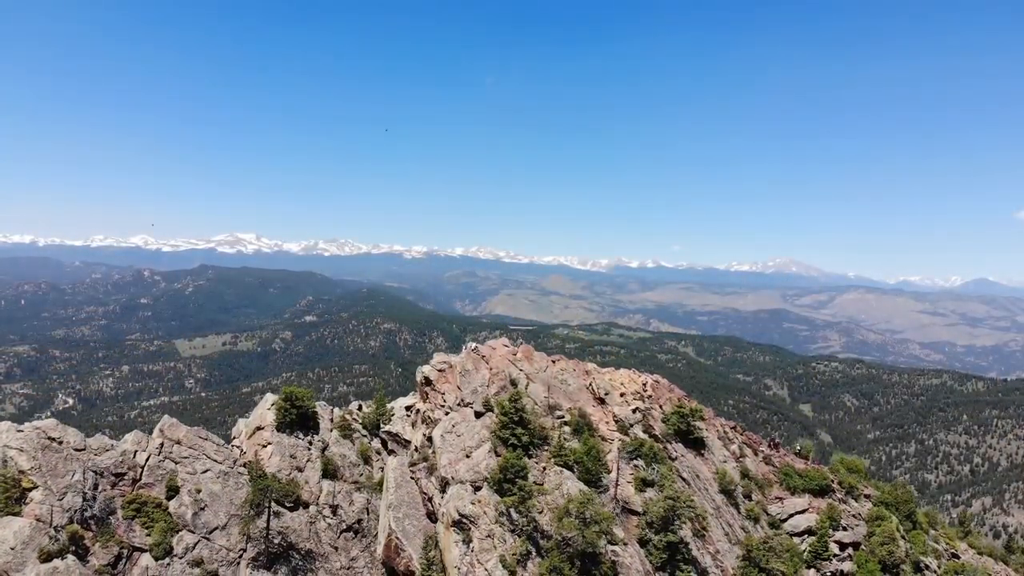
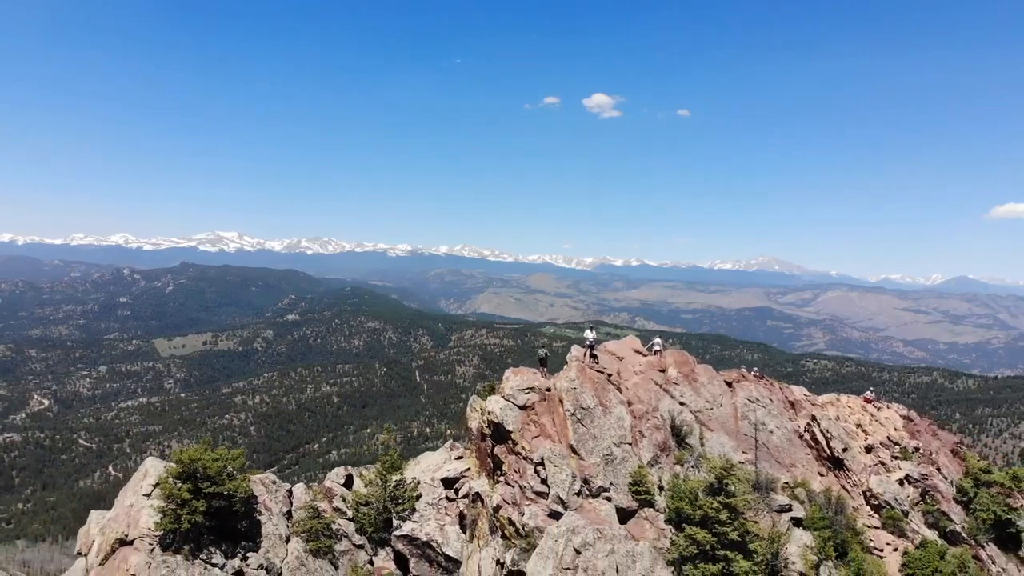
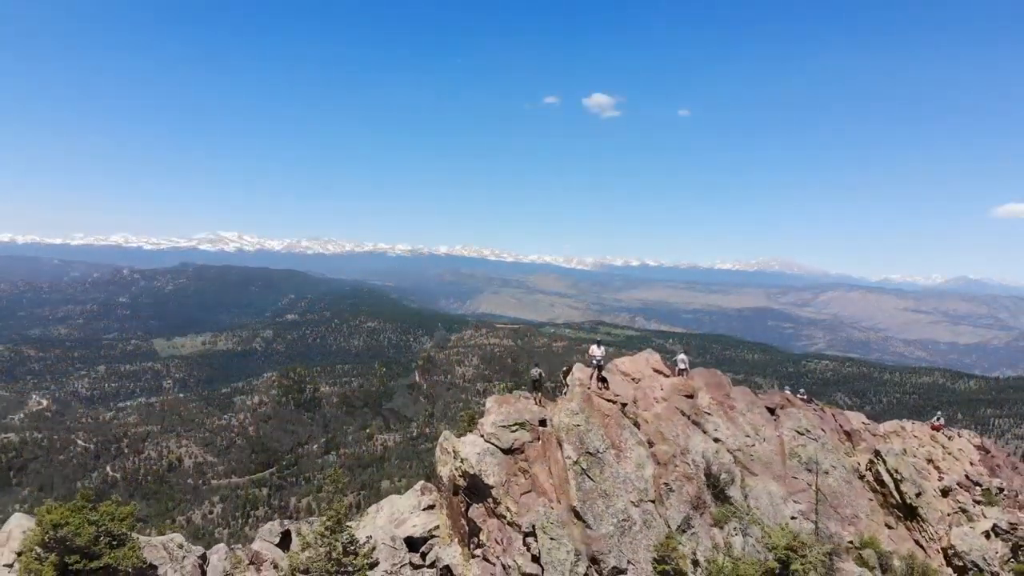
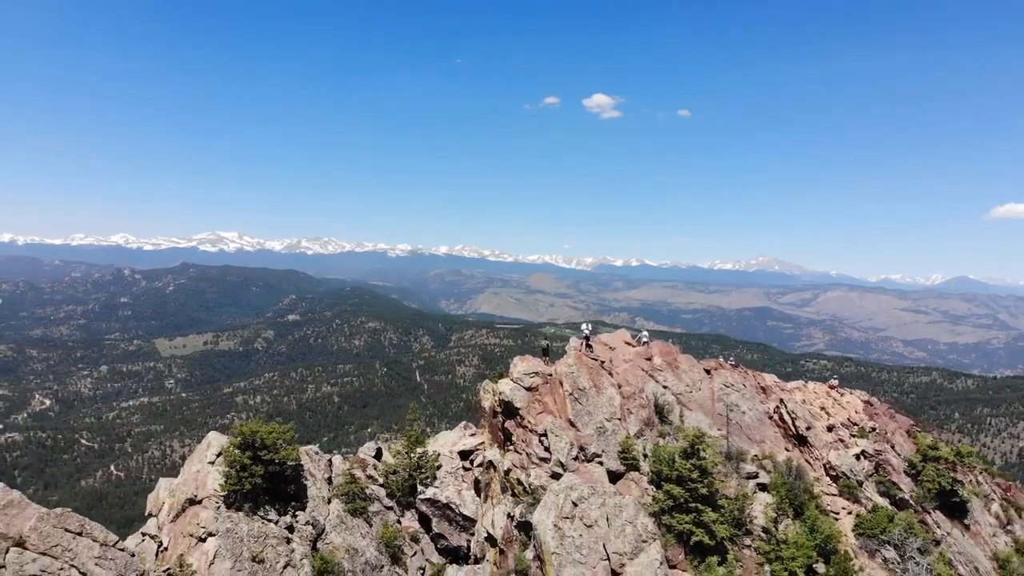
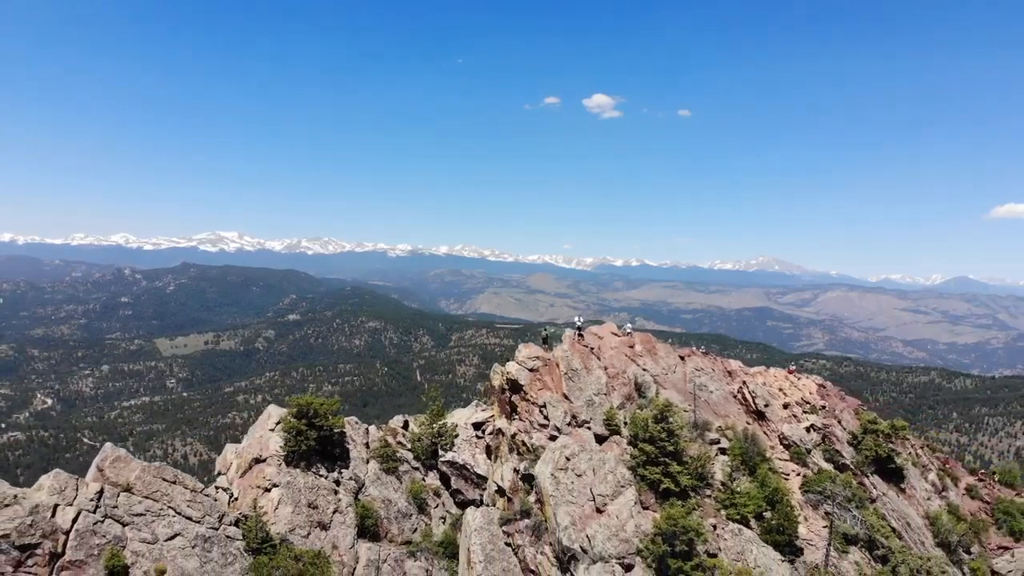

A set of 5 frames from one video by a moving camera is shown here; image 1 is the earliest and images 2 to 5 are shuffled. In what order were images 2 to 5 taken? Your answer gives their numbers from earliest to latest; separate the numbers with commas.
3, 2, 4, 5
